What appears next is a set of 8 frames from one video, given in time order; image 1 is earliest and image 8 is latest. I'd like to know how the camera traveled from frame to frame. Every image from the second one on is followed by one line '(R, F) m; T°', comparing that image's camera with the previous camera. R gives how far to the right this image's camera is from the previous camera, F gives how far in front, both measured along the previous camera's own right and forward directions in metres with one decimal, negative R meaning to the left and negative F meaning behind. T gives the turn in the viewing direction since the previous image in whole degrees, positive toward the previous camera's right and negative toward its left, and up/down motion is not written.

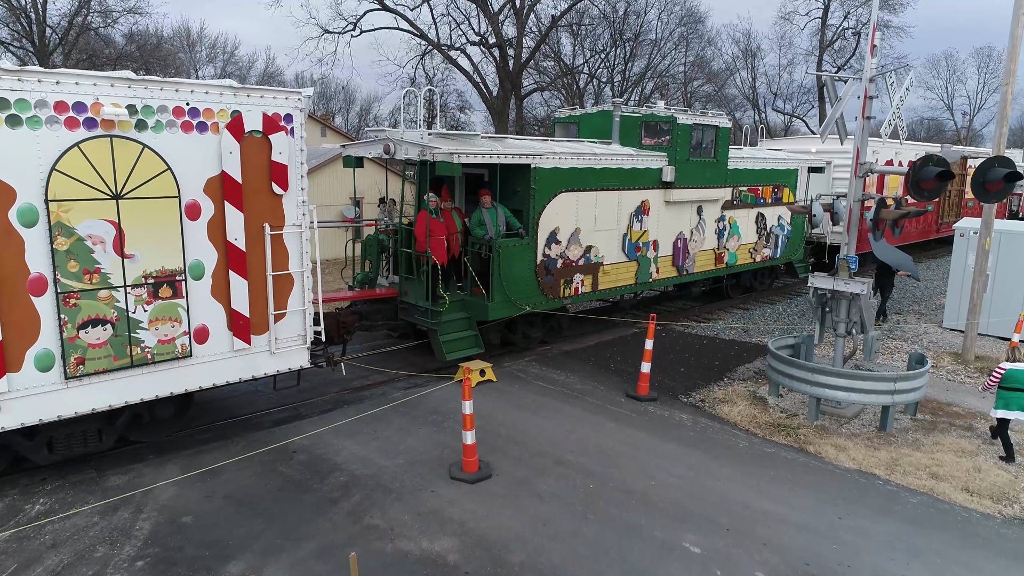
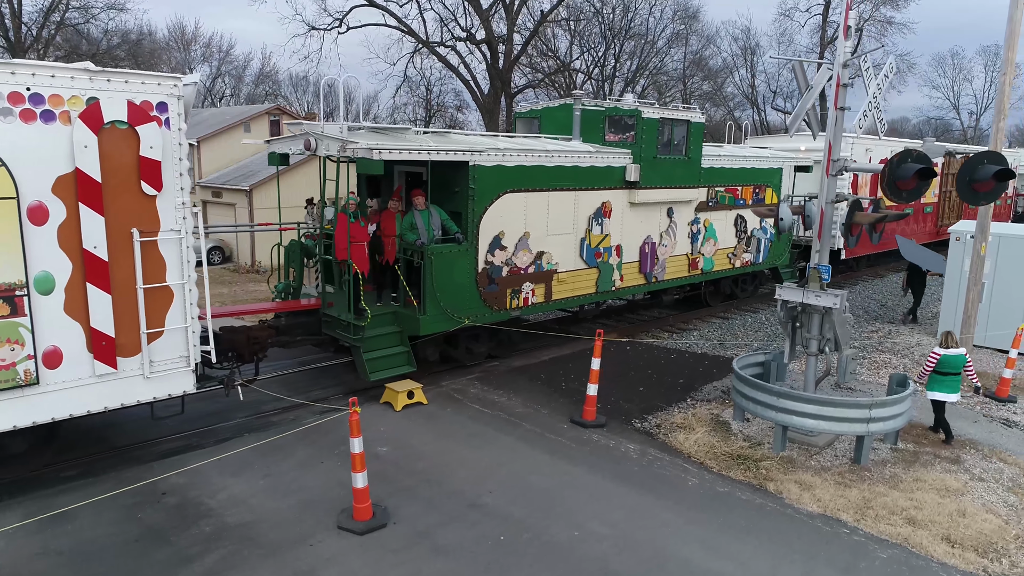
(+0.7, +0.9) m; 0°
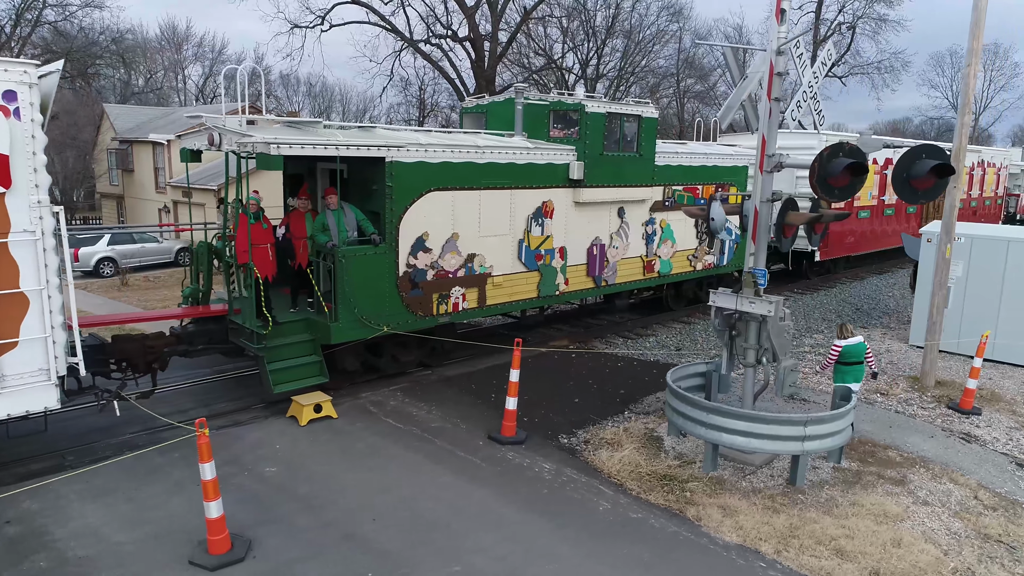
(+0.8, +0.5) m; 0°
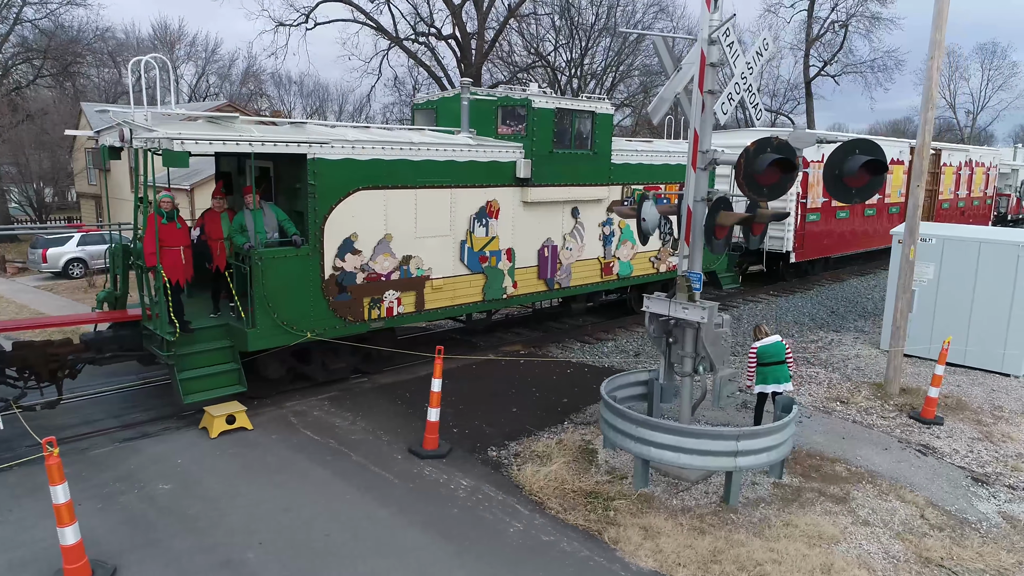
(+0.7, +0.4) m; 0°
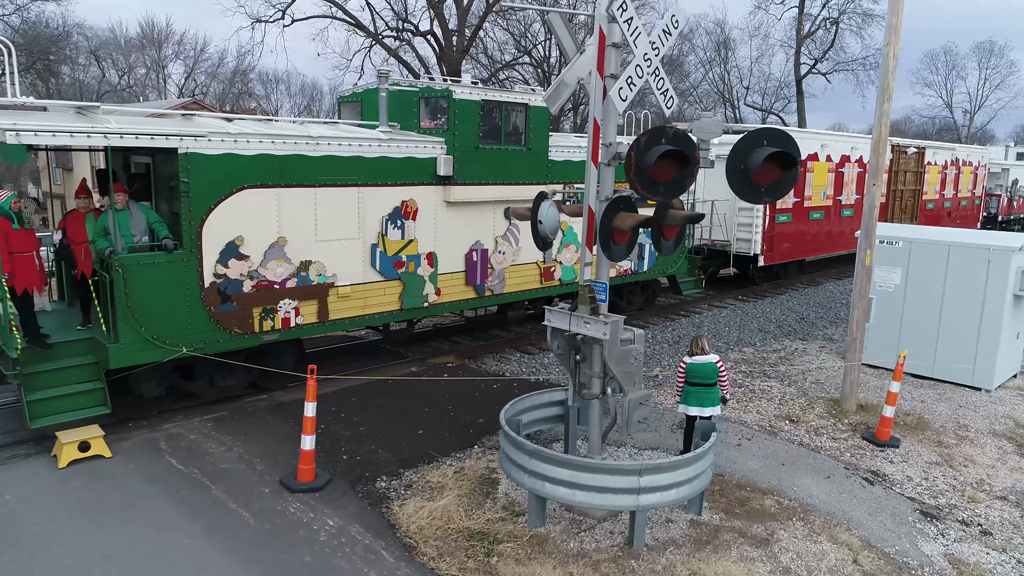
(+0.9, +0.7) m; 0°
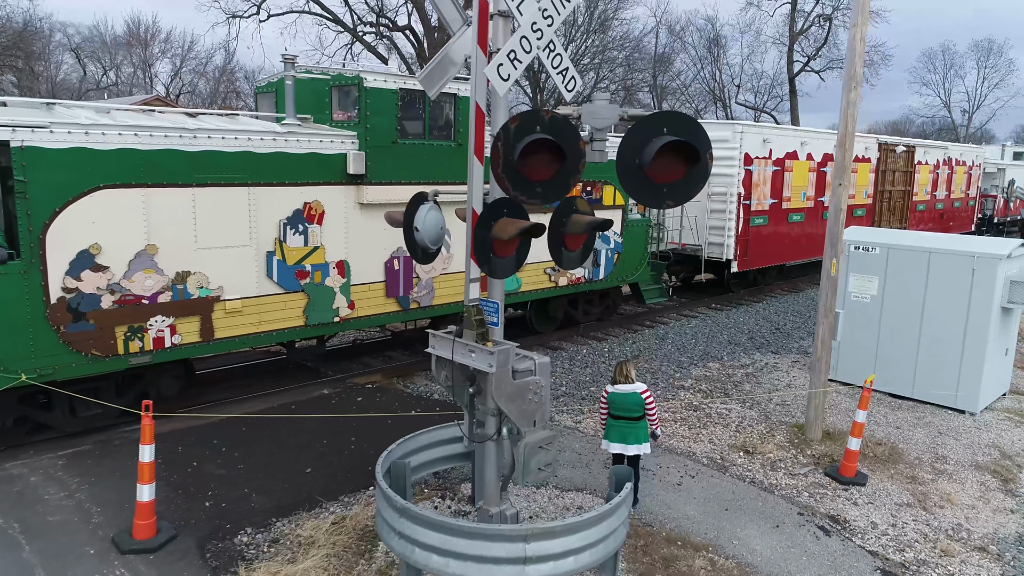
(+0.8, +0.9) m; 0°
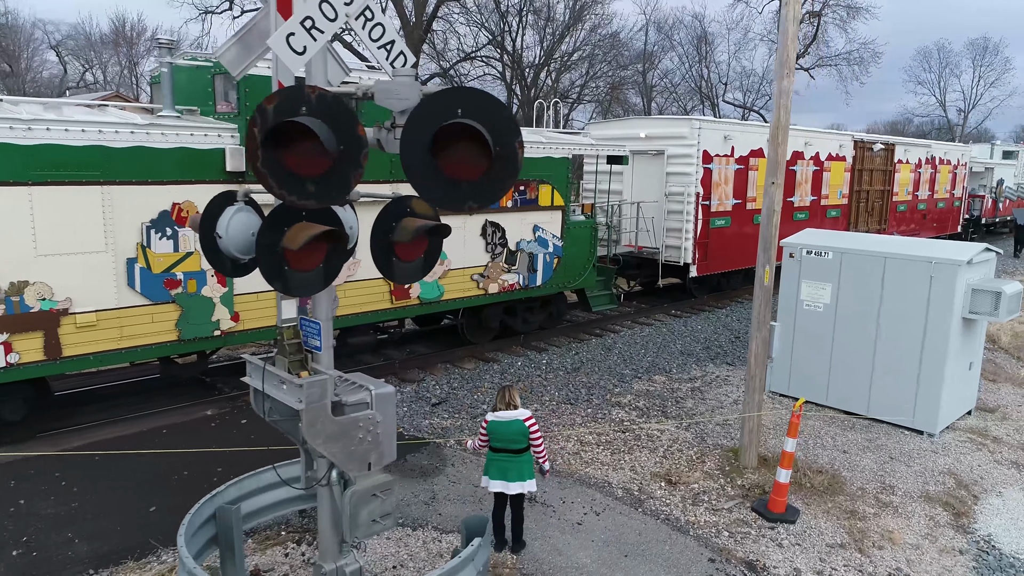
(+0.9, +0.7) m; 0°
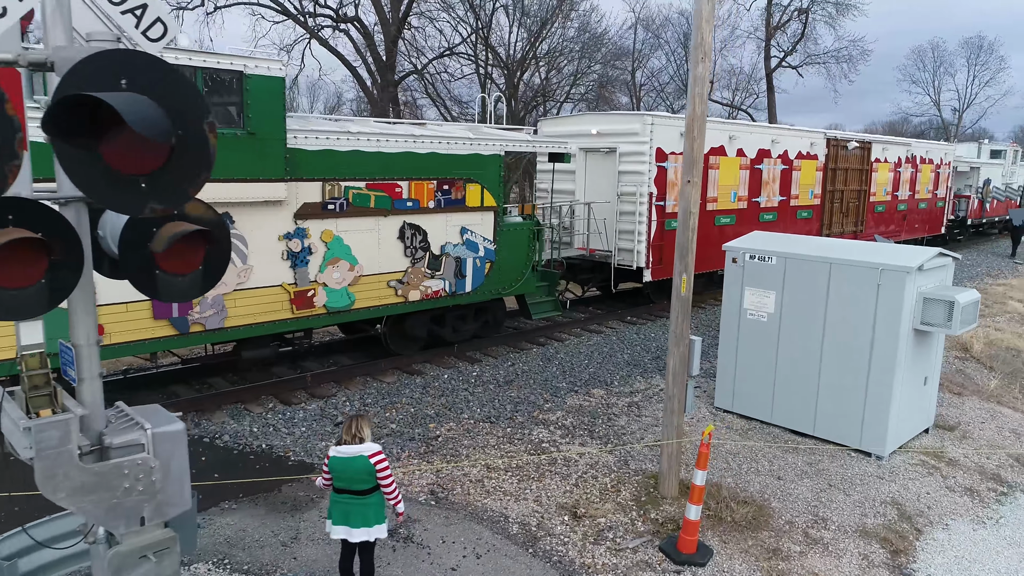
(+0.8, +0.7) m; 0°
